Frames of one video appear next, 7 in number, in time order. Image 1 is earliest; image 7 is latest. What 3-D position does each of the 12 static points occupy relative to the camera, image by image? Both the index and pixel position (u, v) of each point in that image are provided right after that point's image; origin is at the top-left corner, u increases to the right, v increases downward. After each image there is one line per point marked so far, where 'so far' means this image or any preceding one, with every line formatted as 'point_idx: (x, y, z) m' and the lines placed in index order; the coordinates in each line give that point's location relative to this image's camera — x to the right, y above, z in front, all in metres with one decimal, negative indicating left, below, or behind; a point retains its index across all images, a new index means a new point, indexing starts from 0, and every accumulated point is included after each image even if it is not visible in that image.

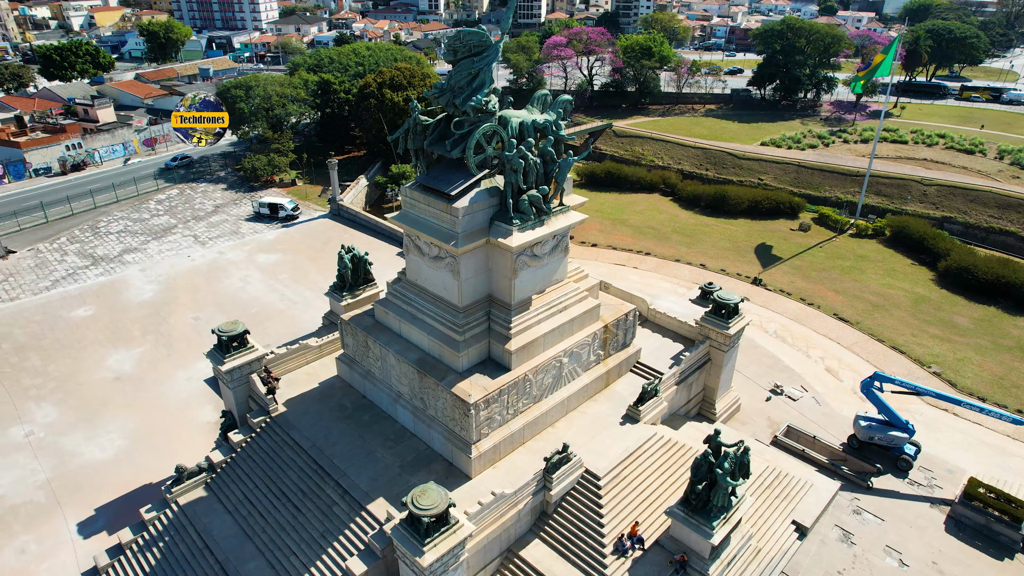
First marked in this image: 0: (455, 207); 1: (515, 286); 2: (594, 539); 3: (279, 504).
0: (-1.5, +2.2, +17.4) m
1: (+0.1, 0.0, +18.8) m
2: (+2.2, -6.8, +17.5) m
3: (-6.6, -6.2, +18.4) m
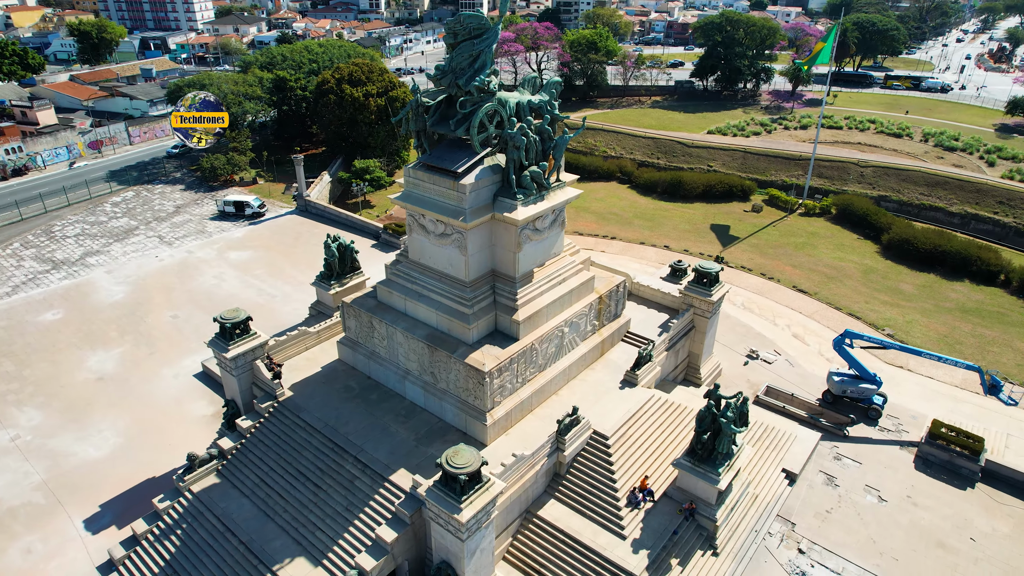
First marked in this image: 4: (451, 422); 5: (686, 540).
0: (-1.4, +2.9, +18.1) m
1: (+0.2, +0.9, +19.6) m
2: (+2.7, -5.9, +18.5) m
3: (-6.2, -5.6, +18.6) m
4: (-1.9, -4.1, +19.6) m
5: (+4.9, -7.0, +18.0) m
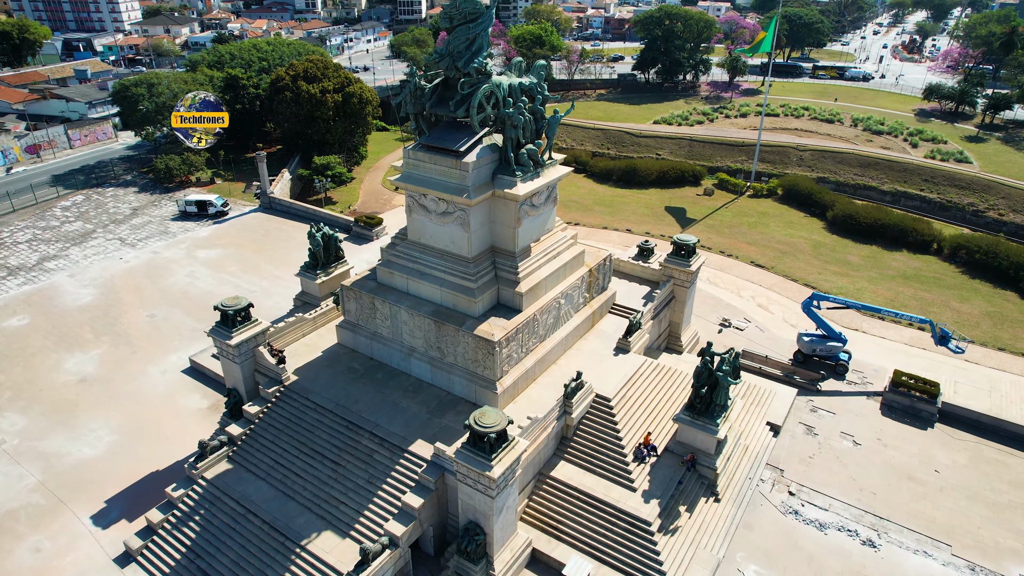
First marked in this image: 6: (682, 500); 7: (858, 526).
0: (-1.4, +3.7, +18.7) m
1: (+0.2, +1.7, +20.4) m
2: (+3.1, -4.9, +19.5) m
3: (-5.8, -5.1, +18.9) m
4: (-1.6, -3.3, +20.3) m
5: (+5.3, -6.0, +19.3) m
6: (+5.0, -6.2, +18.8) m
7: (+10.4, -7.2, +19.5) m
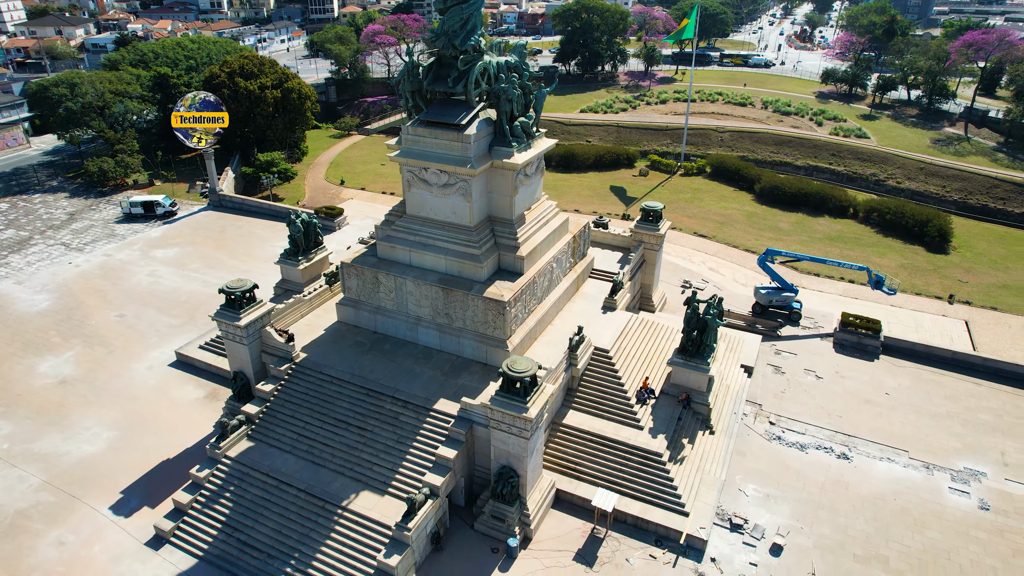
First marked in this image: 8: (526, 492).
0: (-1.4, +4.7, +19.8) m
1: (+0.1, +2.9, +21.7) m
2: (+3.5, -3.6, +21.2) m
3: (-5.2, -4.3, +19.5) m
4: (-1.4, -2.3, +21.4) m
5: (+5.8, -4.5, +21.2) m
6: (+5.5, -4.7, +20.7) m
7: (+10.9, -5.3, +22.1) m
8: (+0.4, -5.7, +18.2) m
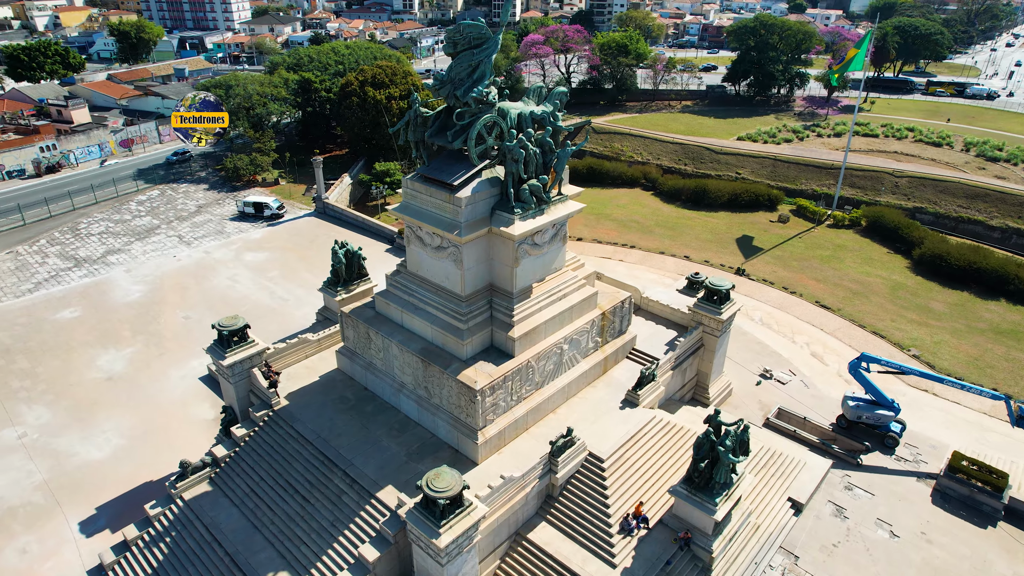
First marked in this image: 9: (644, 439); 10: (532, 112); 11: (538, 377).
0: (-1.5, +2.5, +17.7) m
1: (+0.1, +0.4, +19.1) m
2: (+2.4, -6.4, +17.9) m
3: (-6.5, -5.9, +18.5) m
4: (-2.0, -4.5, +19.3) m
5: (+4.5, -7.6, +17.4) m
6: (+4.1, -7.8, +17.0) m
7: (+9.5, -9.2, +16.9) m
8: (-1.6, -8.1, +15.8) m
9: (+4.0, -4.6, +19.8) m
10: (+0.6, +5.2, +19.0) m
11: (+0.8, -2.7, +19.8) m
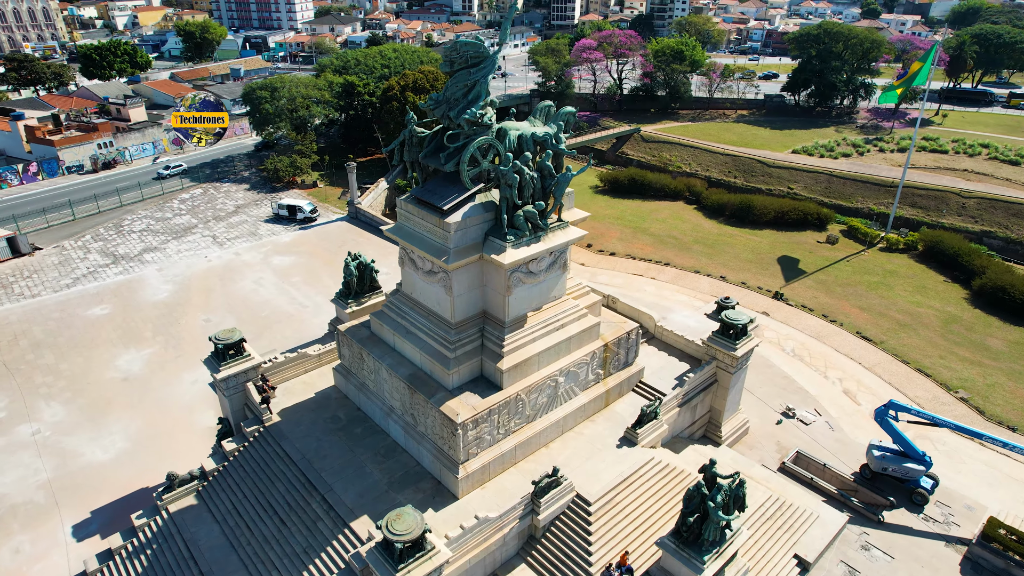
0: (-1.7, +1.7, +17.1) m
1: (-0.1, -0.4, +18.4) m
2: (+1.8, -7.3, +16.9) m
3: (-7.0, -6.5, +18.3) m
4: (-2.4, -5.2, +18.7) m
5: (+3.8, -8.6, +16.2) m
6: (+3.3, -8.8, +15.9) m
7: (+8.6, -10.4, +15.4) m
8: (-2.4, -8.8, +15.2) m
9: (+3.7, -5.6, +18.8) m
10: (+0.6, +4.3, +18.2) m
11: (+0.5, -3.6, +19.0) m
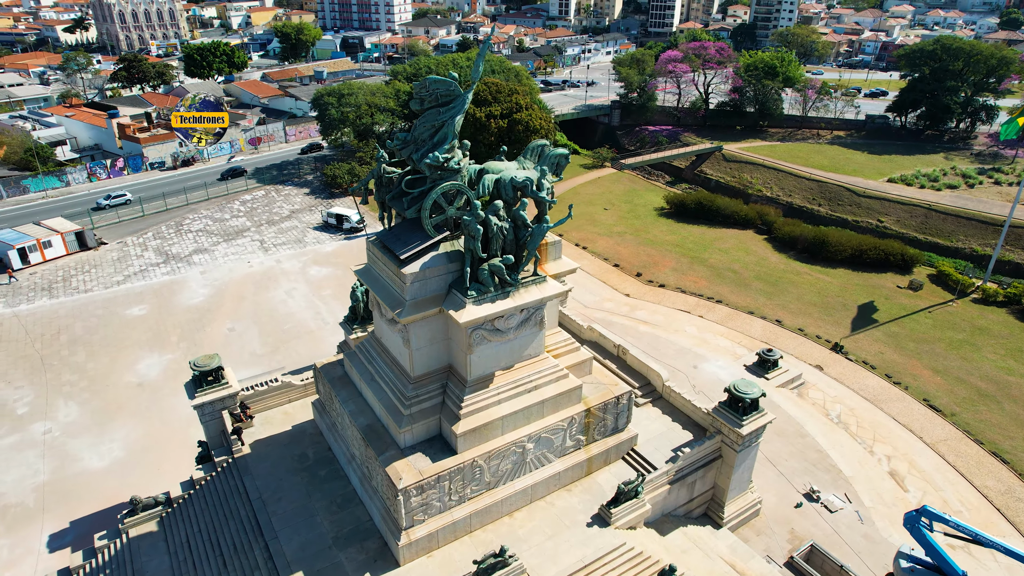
0: (-2.7, +0.4, +15.9) m
1: (-1.0, -1.9, +17.0) m
2: (+0.1, -8.9, +15.3) m
3: (-8.3, -7.4, +17.9) m
4: (-3.7, -6.5, +17.6) m
5: (+1.9, -10.3, +14.4) m
6: (+1.4, -10.5, +14.1) m
7: (+6.4, -12.5, +12.8) m
8: (-4.4, -10.1, +14.2) m
9: (+2.3, -7.4, +16.9) m
10: (-0.1, +2.8, +16.7) m
11: (-0.6, -5.1, +17.5) m
